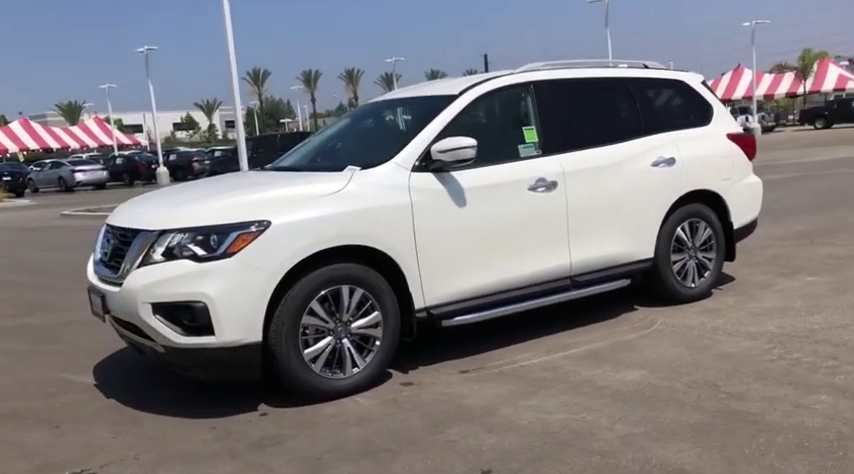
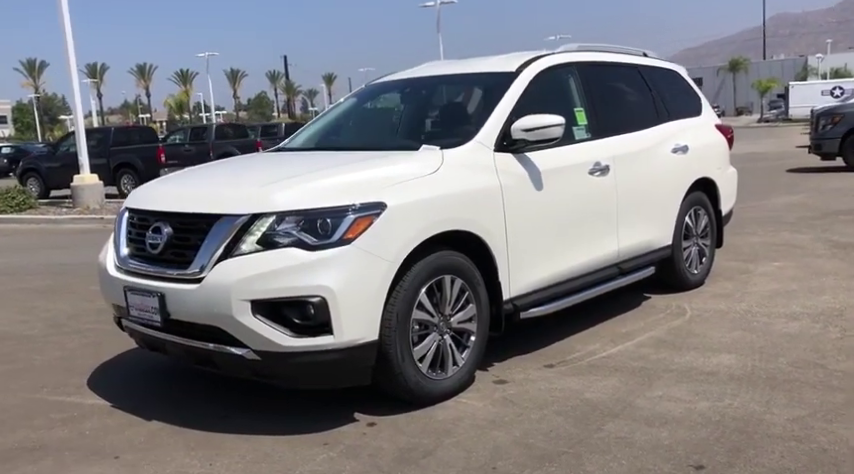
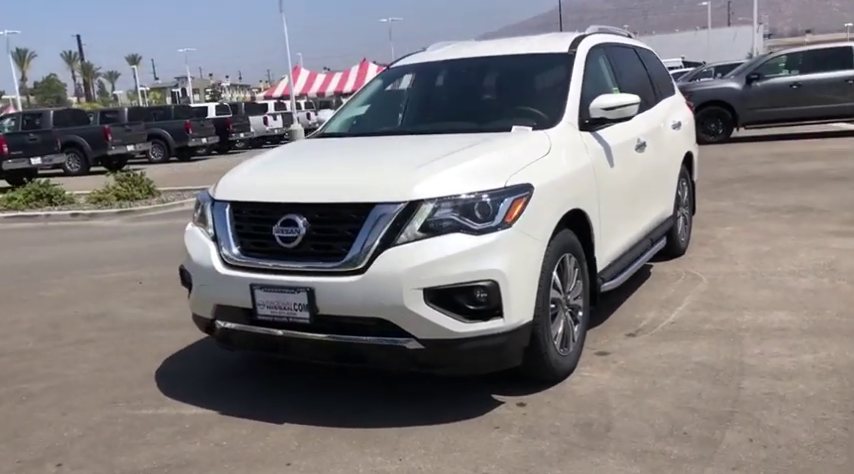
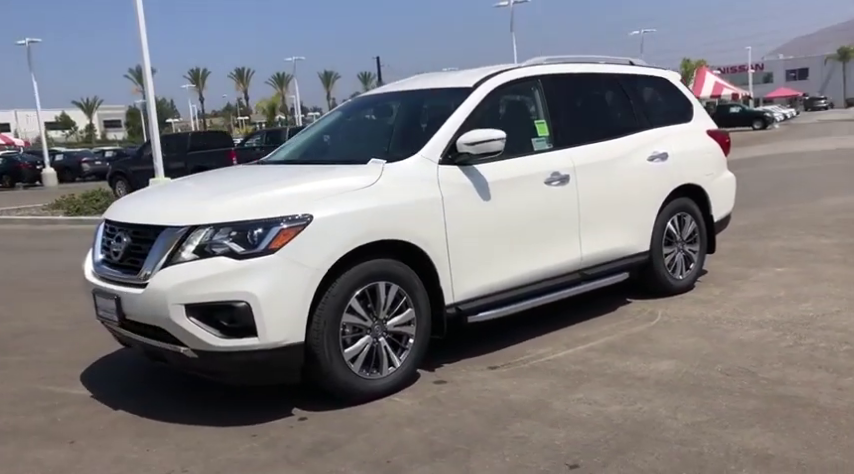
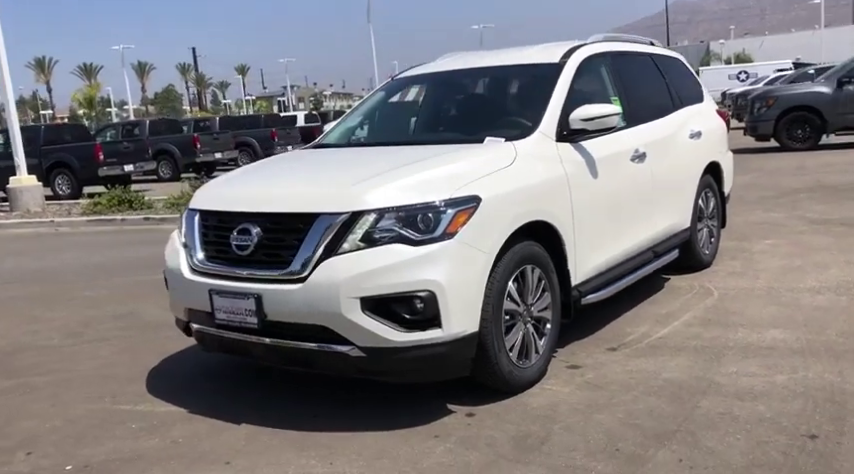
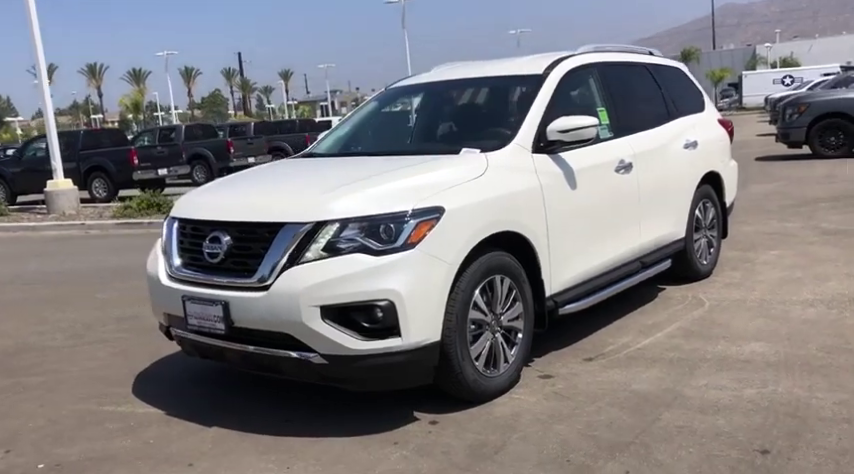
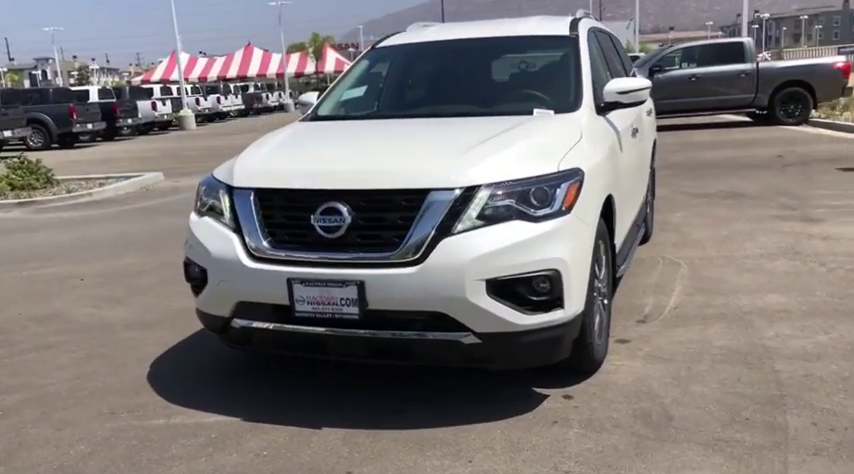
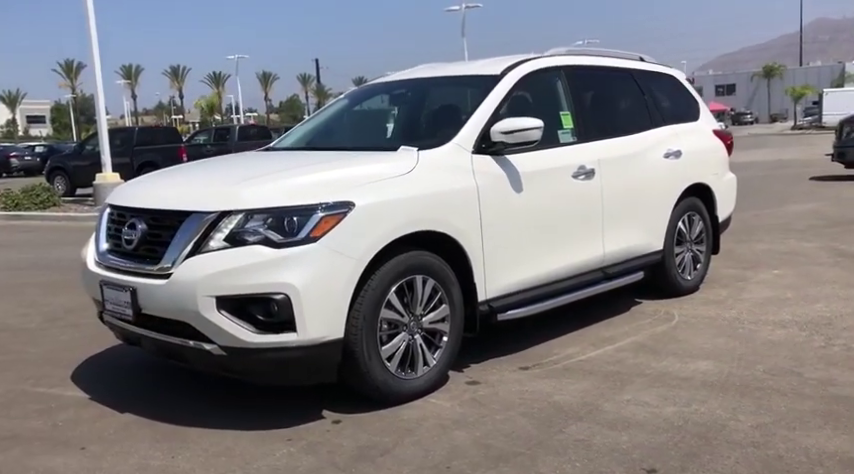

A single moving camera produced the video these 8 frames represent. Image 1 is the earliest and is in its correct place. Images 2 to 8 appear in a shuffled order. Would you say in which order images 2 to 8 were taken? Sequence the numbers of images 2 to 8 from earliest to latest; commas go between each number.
4, 8, 2, 6, 5, 3, 7
